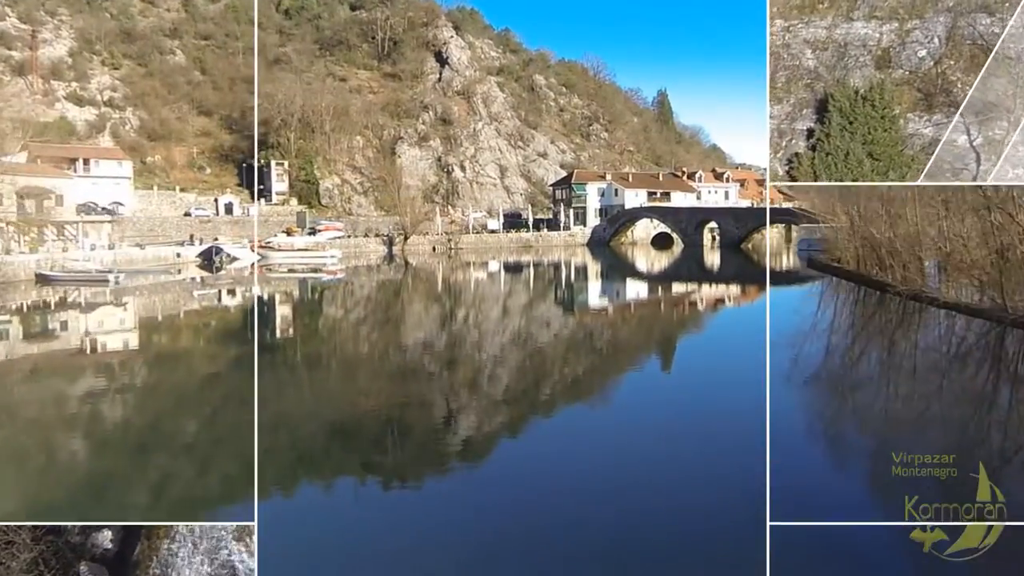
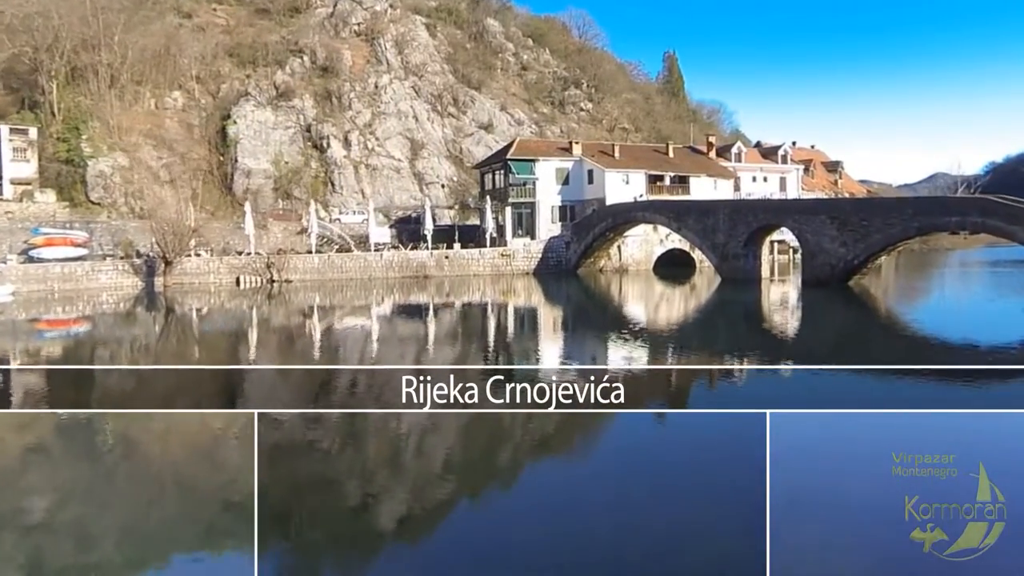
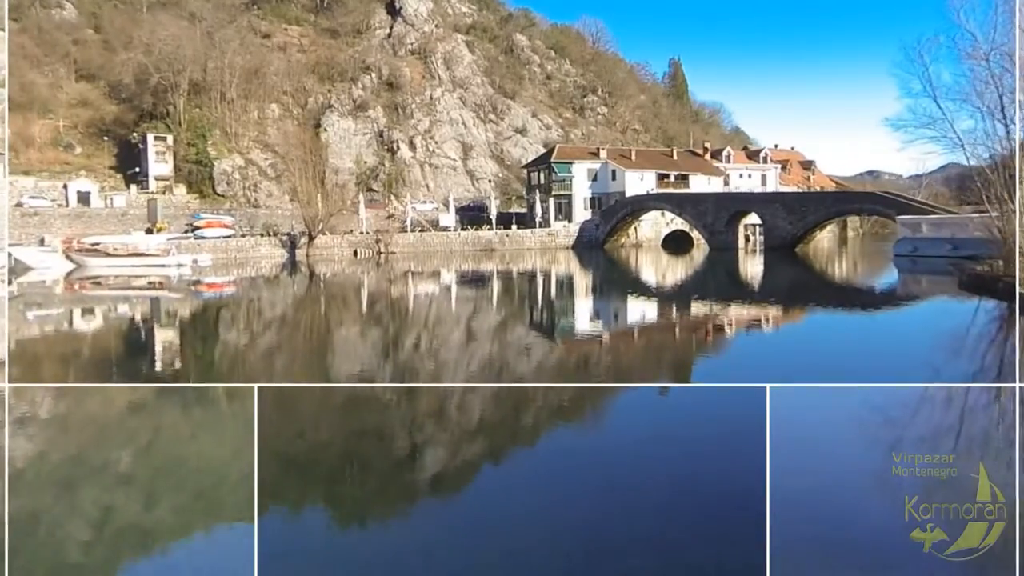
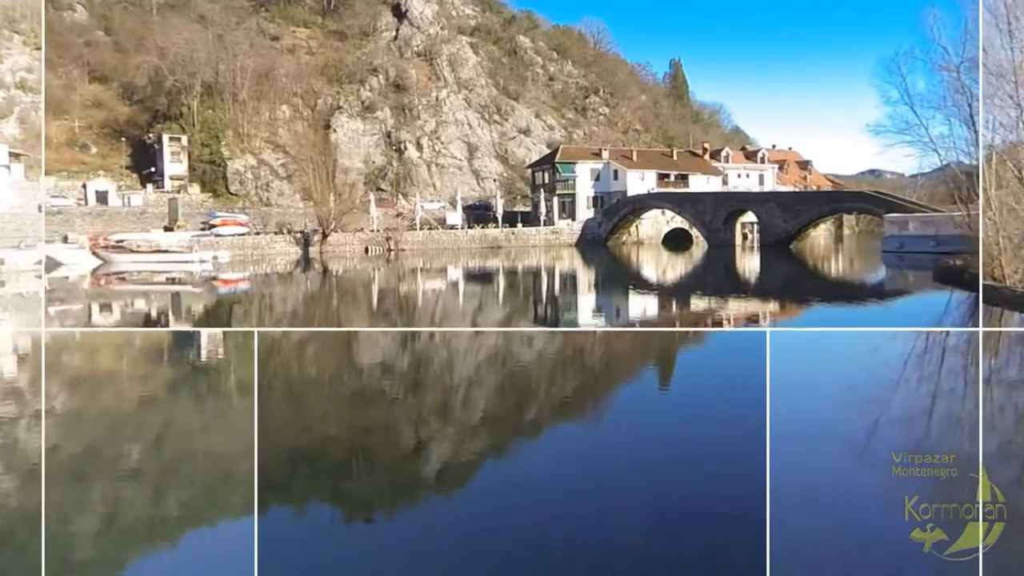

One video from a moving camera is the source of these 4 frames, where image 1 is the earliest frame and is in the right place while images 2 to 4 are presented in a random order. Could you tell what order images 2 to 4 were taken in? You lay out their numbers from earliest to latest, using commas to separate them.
4, 3, 2
